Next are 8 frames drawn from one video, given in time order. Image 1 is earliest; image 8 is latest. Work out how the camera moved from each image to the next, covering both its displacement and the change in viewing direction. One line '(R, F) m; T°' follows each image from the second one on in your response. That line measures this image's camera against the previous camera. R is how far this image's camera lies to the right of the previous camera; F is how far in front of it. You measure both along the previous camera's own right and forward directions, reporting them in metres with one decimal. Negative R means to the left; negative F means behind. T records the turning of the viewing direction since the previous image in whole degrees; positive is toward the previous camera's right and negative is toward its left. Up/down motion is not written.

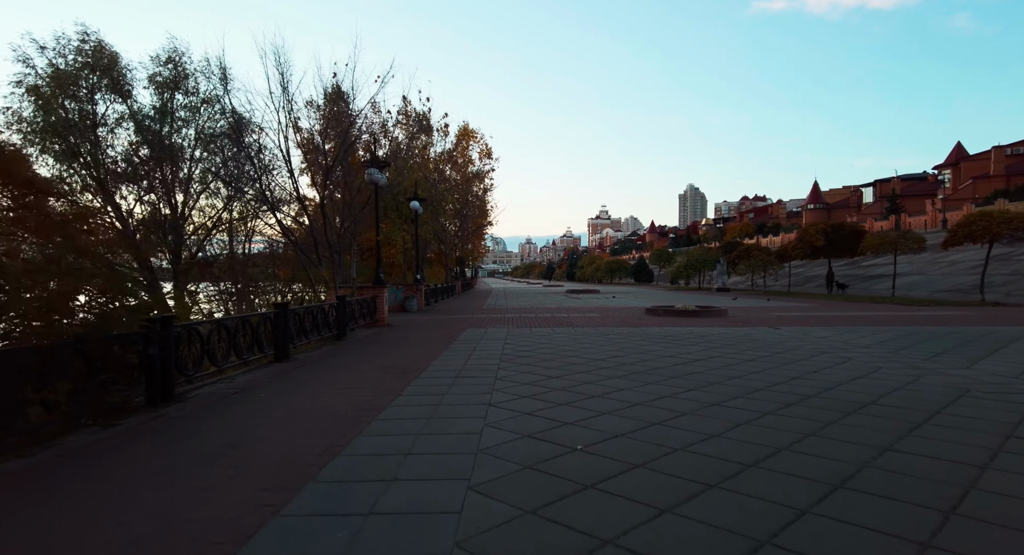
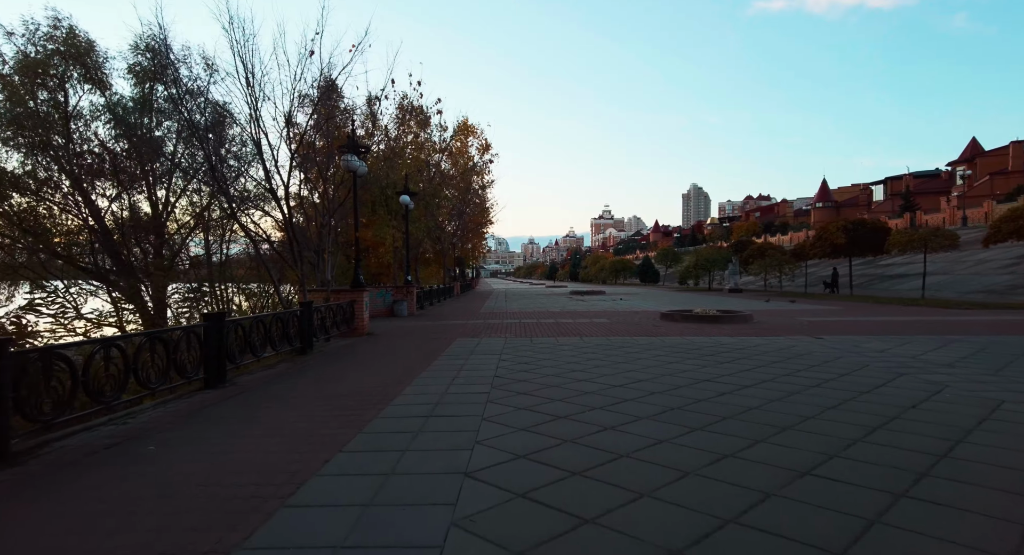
(+0.1, +1.5) m; 0°
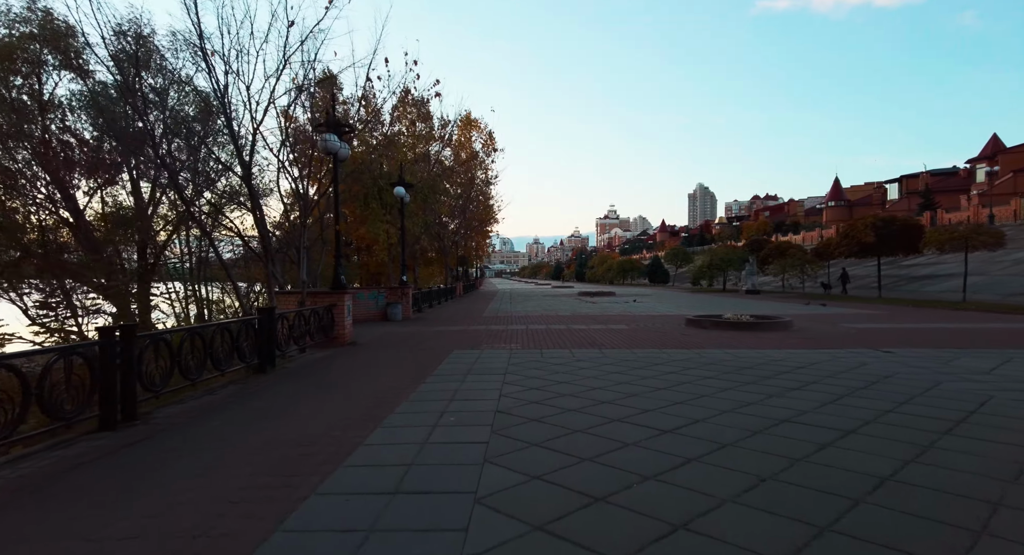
(0.0, +1.5) m; -1°
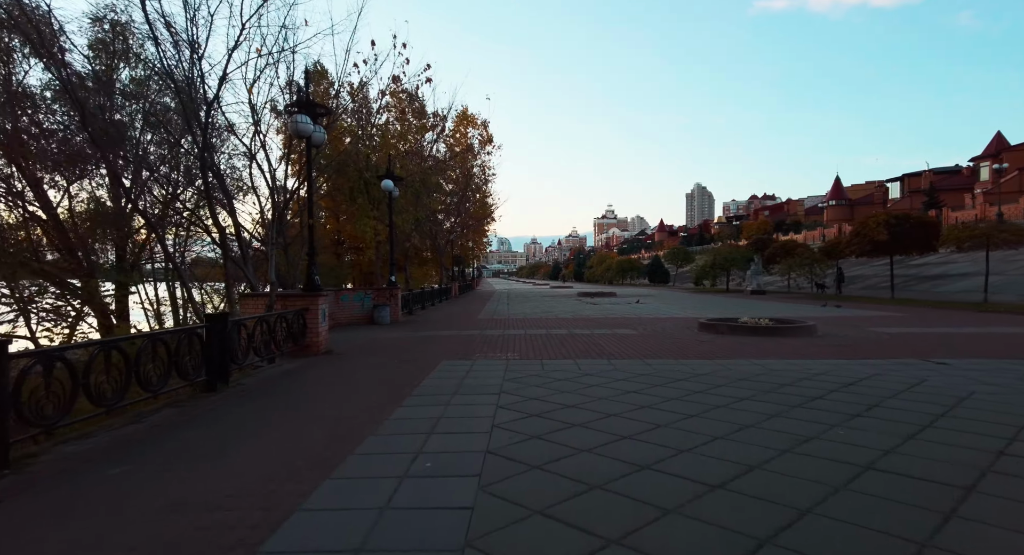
(0.0, +1.0) m; 0°
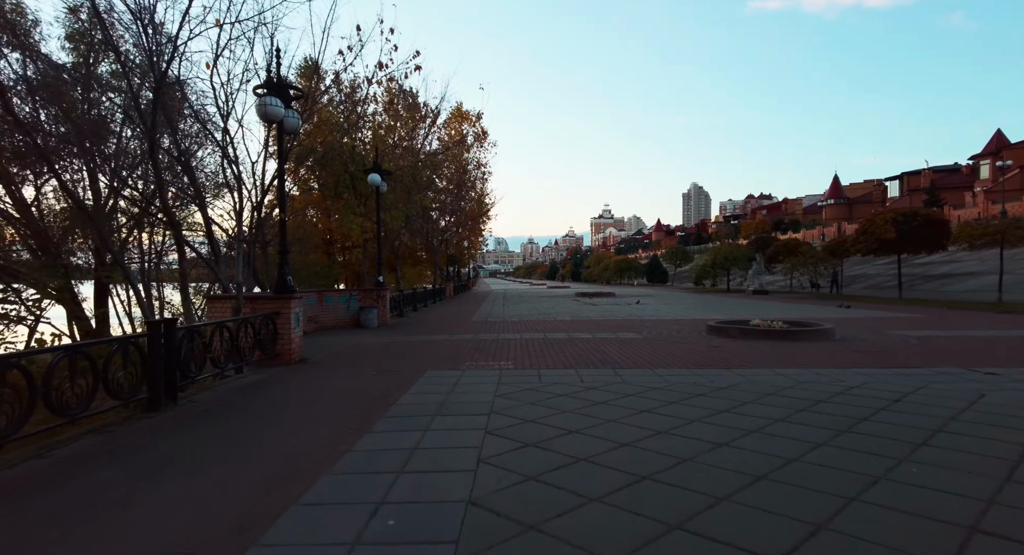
(0.0, +0.8) m; 0°
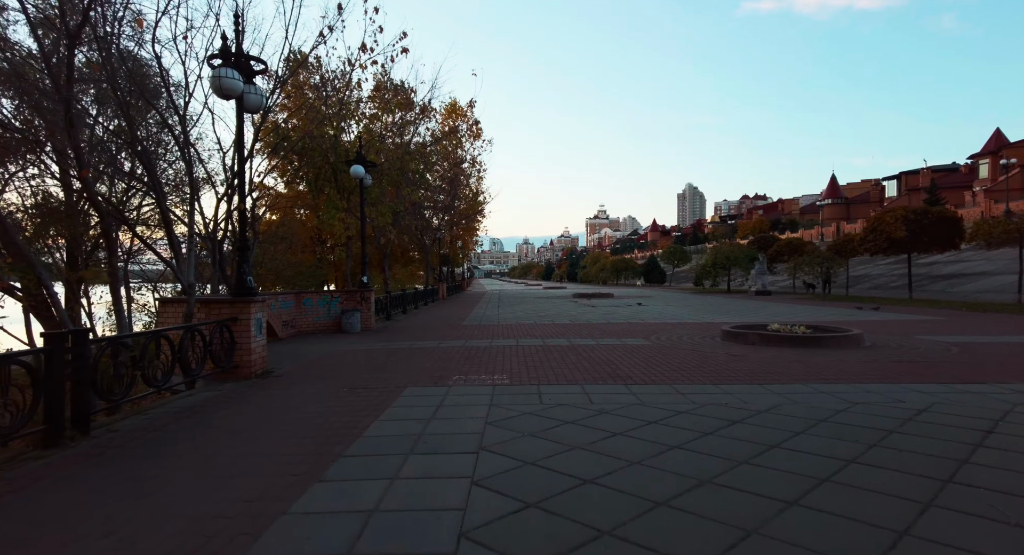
(0.0, +1.0) m; +1°
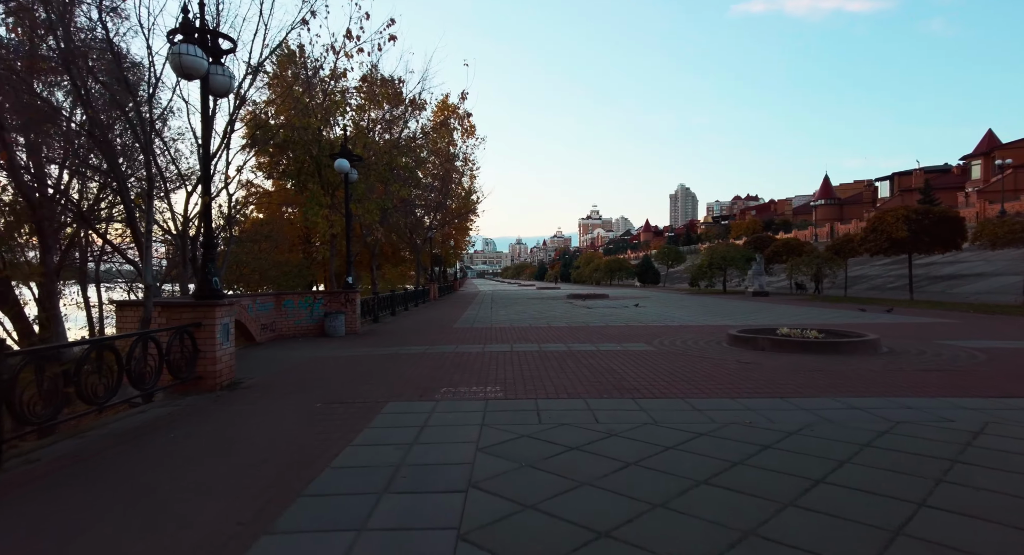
(0.0, +0.6) m; +1°
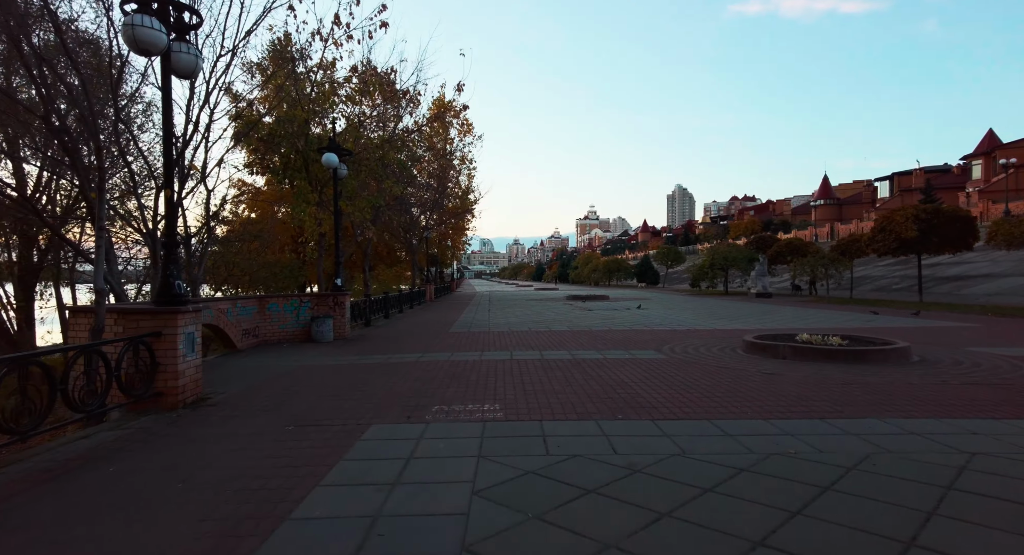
(0.0, +0.7) m; 0°
